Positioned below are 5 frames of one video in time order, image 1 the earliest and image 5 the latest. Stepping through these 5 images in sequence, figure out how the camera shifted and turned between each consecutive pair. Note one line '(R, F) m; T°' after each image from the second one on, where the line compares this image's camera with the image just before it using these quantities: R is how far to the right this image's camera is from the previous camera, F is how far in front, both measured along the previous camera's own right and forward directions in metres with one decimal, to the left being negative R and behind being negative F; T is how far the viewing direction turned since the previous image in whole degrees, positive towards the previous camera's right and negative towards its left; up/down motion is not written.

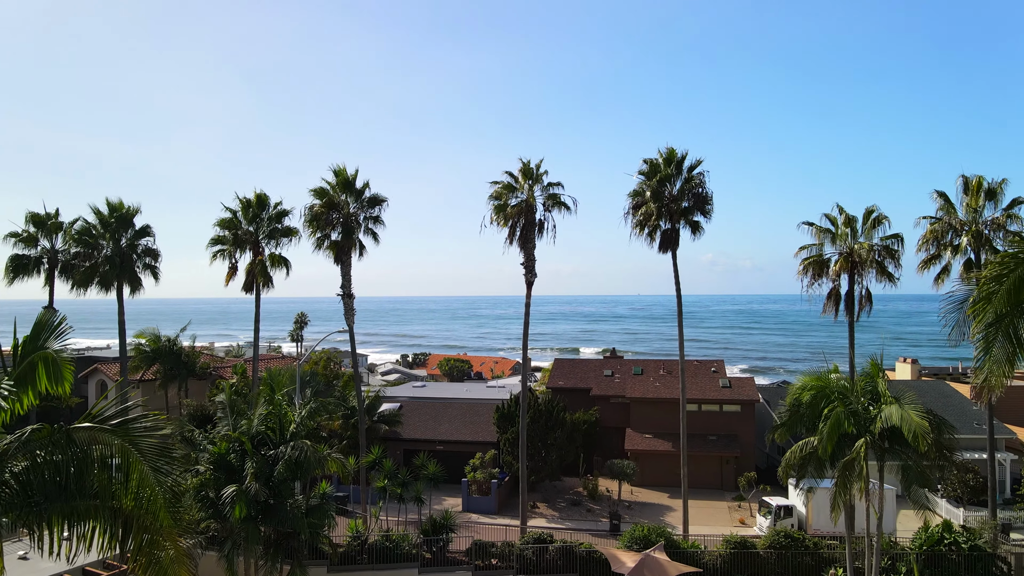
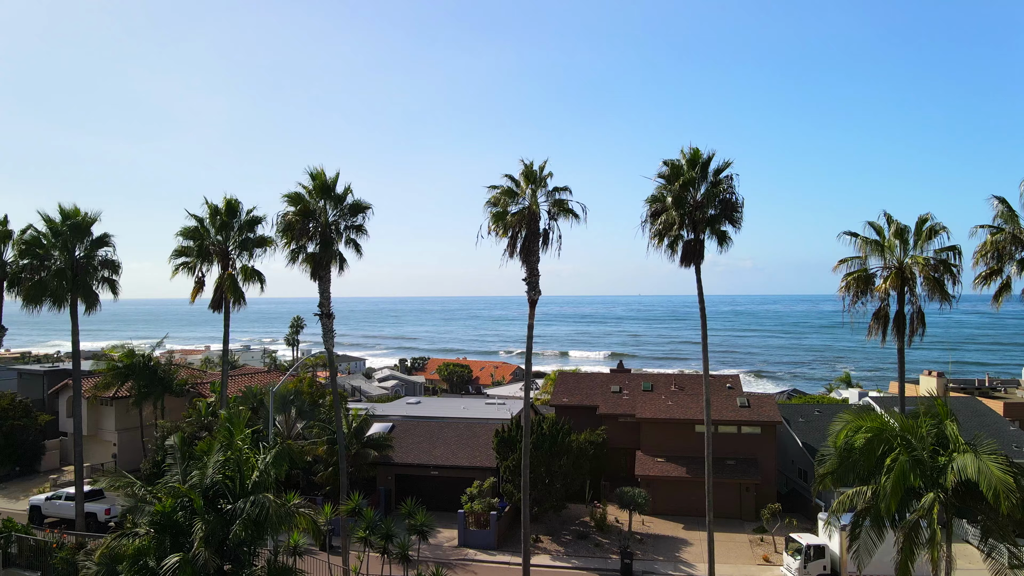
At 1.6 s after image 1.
(0.0, +2.3) m; 0°
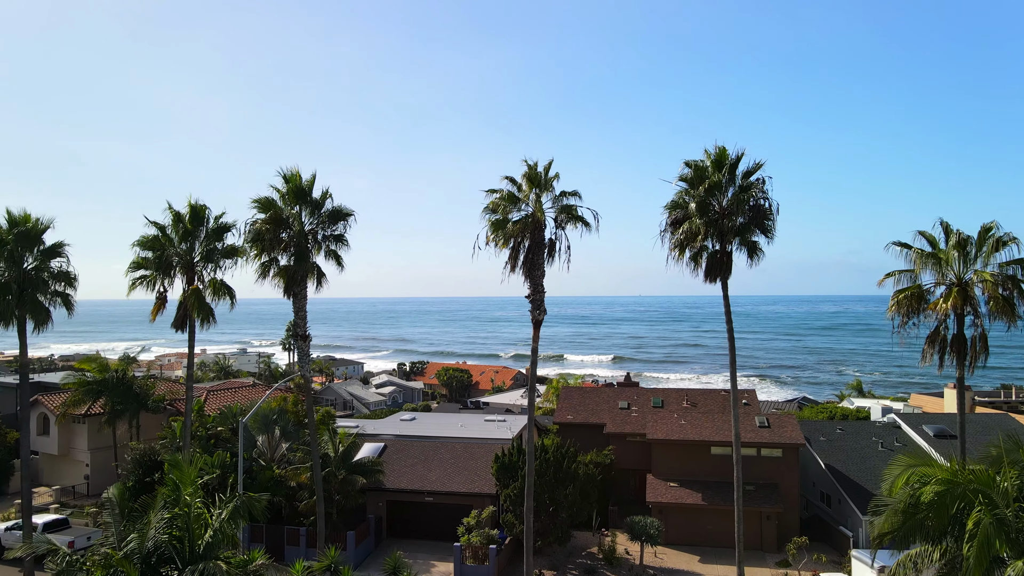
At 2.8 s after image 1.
(0.0, +2.1) m; 0°
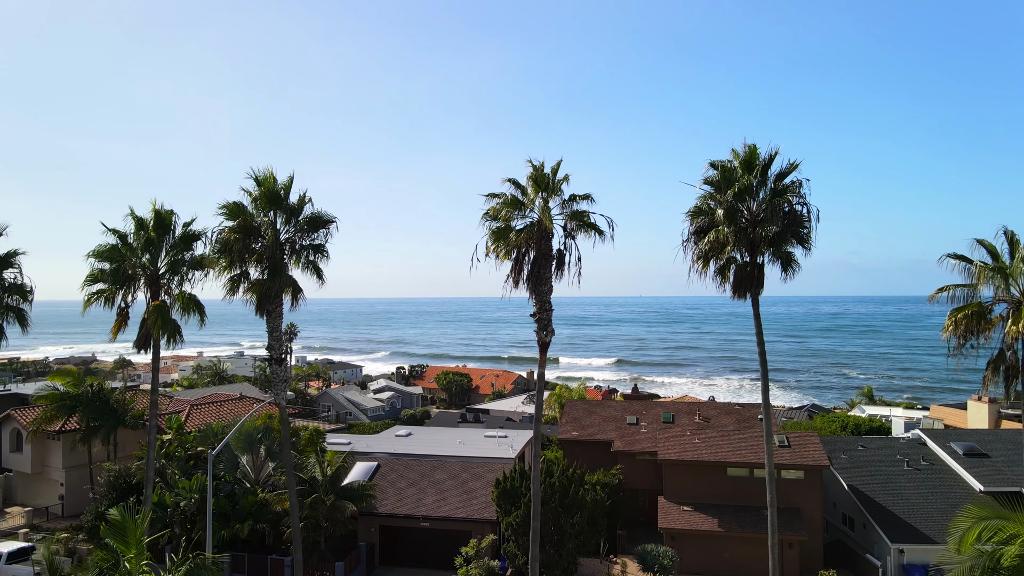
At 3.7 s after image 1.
(-0.1, +1.8) m; 0°
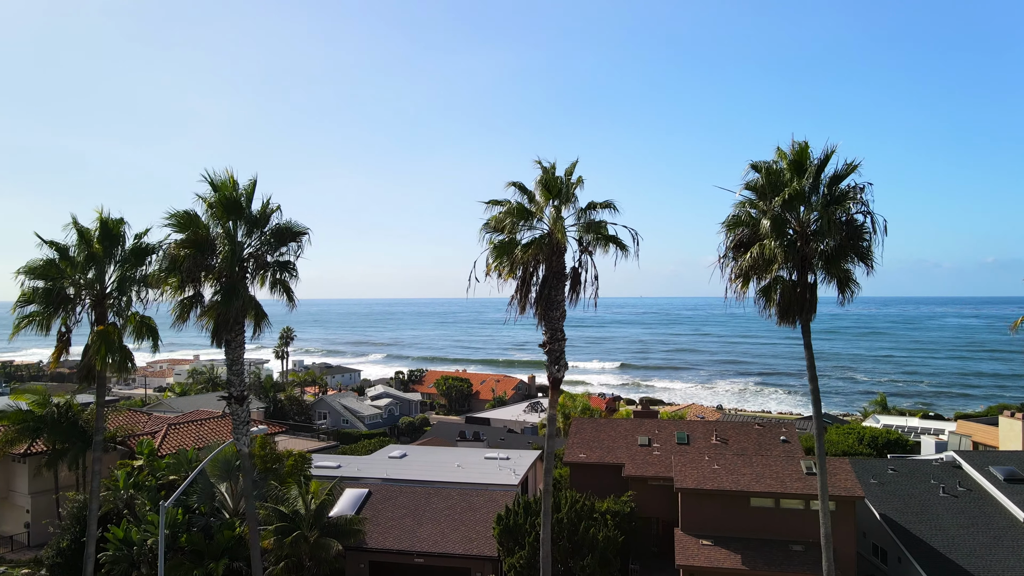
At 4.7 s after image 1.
(-0.1, +2.1) m; 0°
